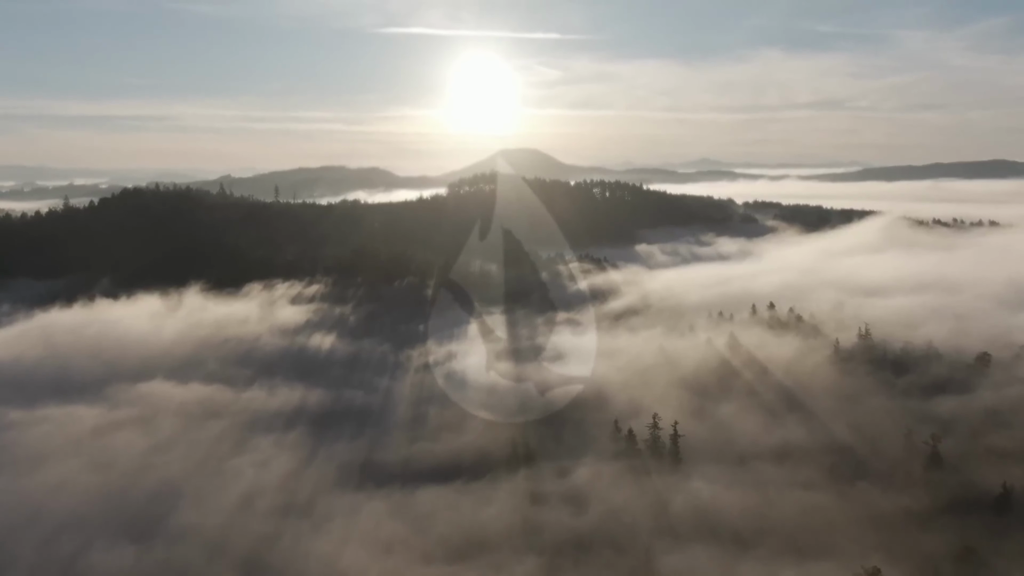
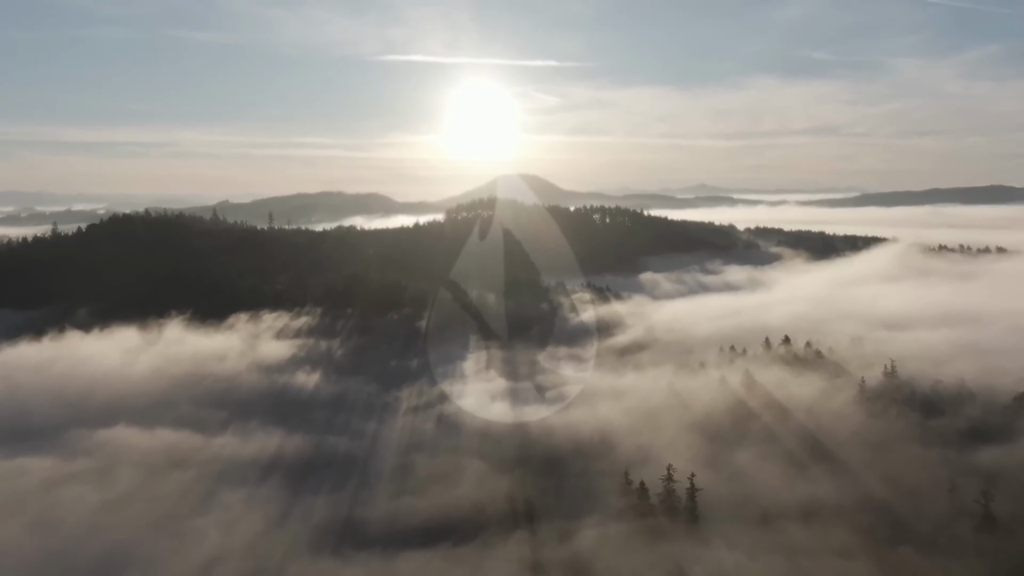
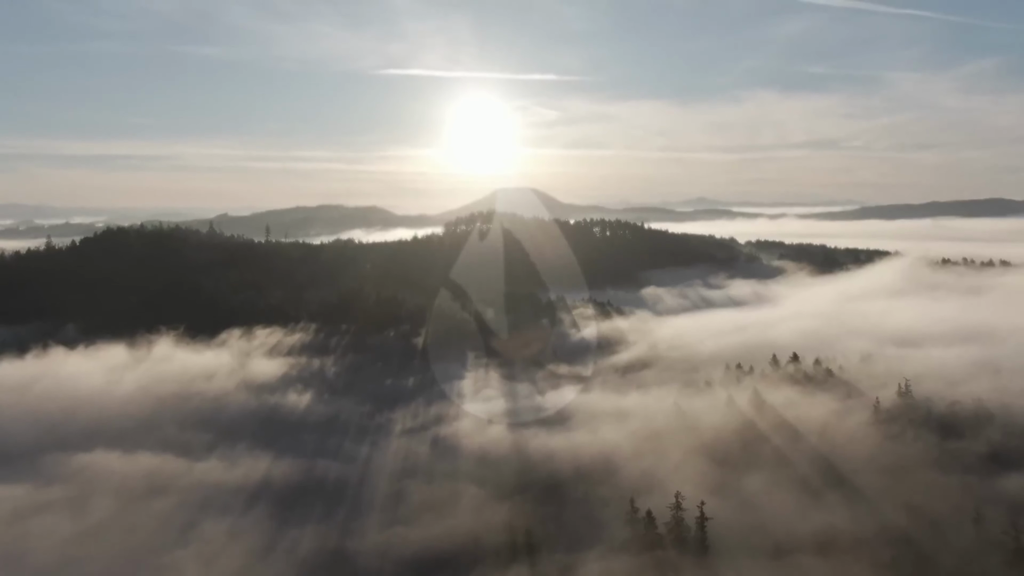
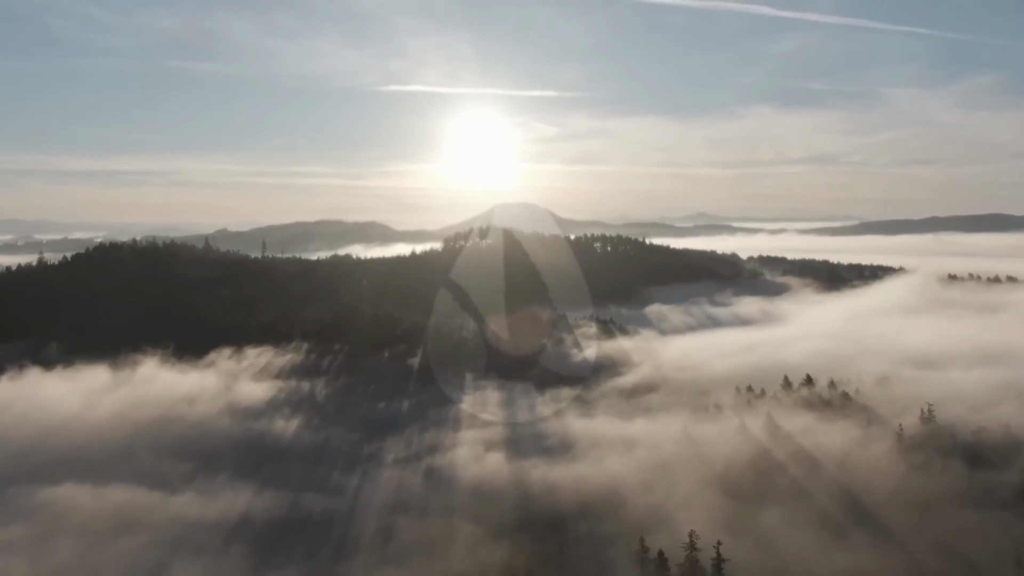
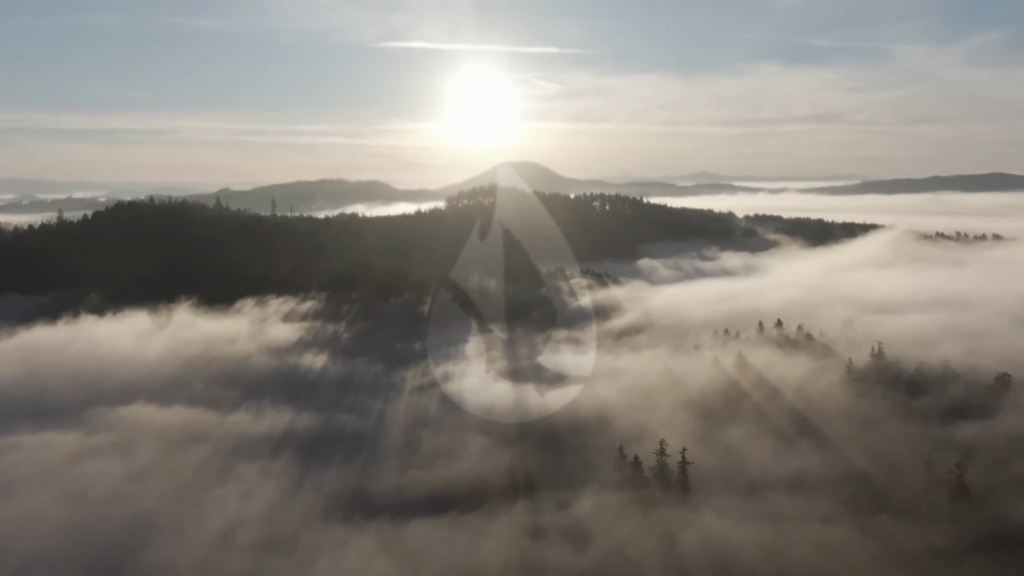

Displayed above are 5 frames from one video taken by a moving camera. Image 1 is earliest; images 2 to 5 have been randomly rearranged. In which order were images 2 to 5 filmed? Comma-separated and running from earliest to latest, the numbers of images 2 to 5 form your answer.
5, 2, 3, 4
